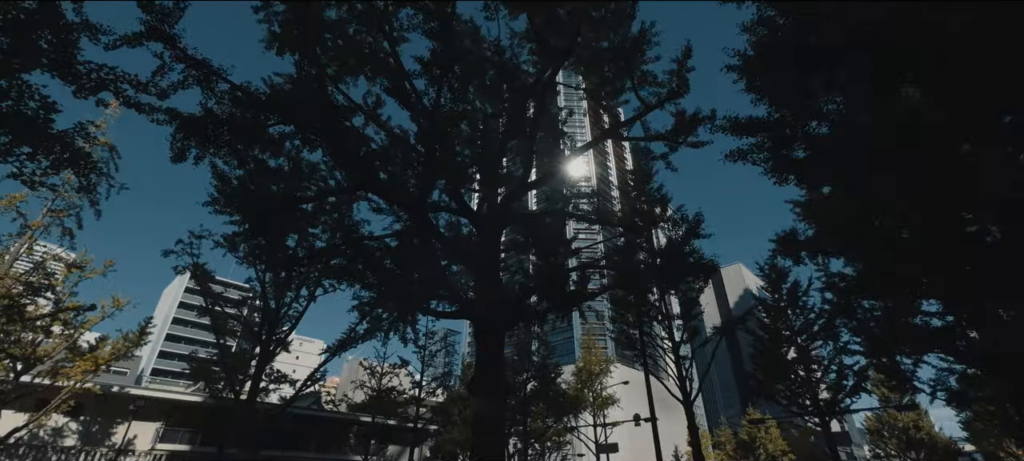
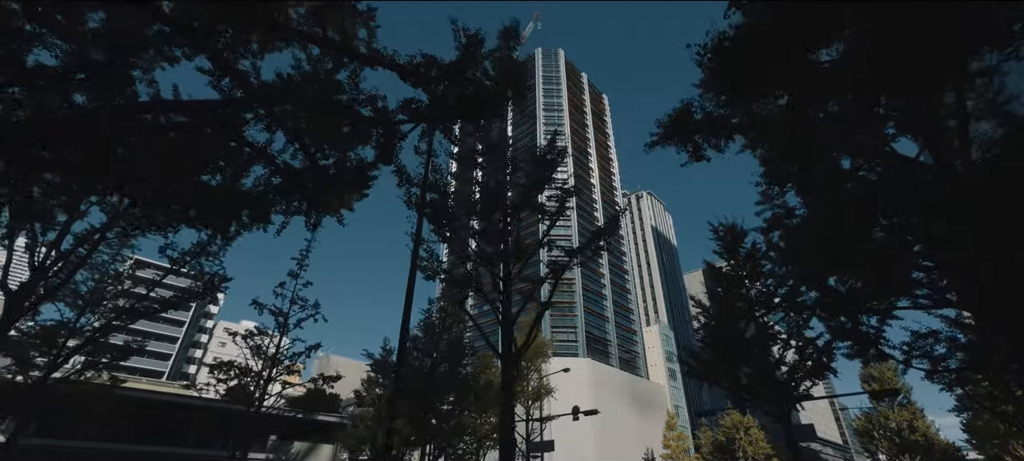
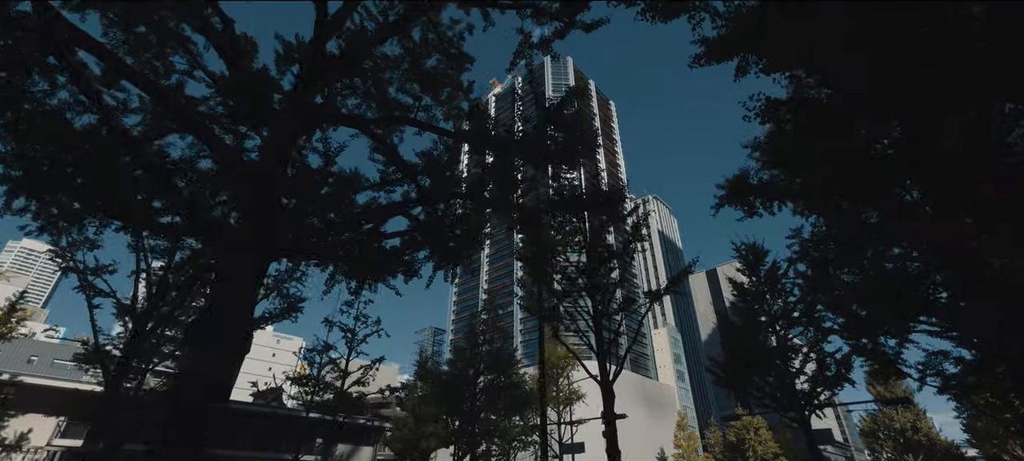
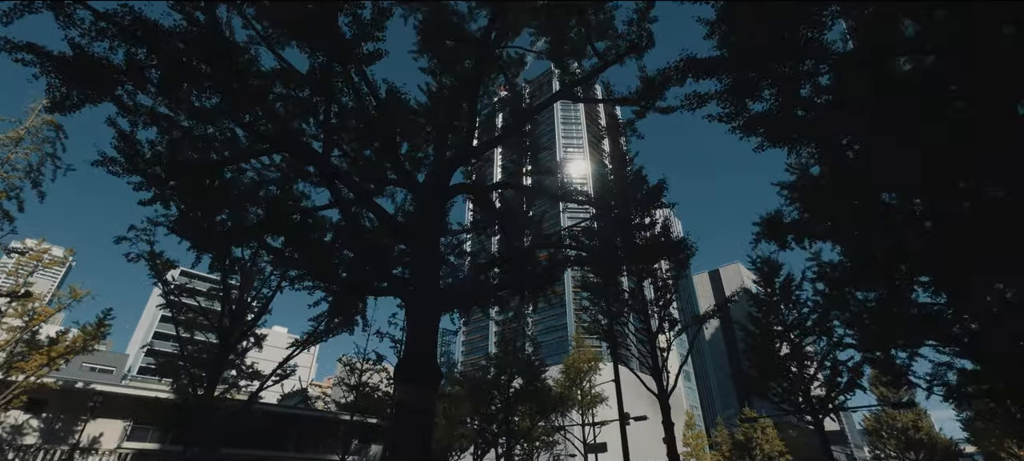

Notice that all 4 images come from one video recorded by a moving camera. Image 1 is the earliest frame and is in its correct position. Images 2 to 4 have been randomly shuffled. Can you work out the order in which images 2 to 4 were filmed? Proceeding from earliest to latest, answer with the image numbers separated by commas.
4, 3, 2
